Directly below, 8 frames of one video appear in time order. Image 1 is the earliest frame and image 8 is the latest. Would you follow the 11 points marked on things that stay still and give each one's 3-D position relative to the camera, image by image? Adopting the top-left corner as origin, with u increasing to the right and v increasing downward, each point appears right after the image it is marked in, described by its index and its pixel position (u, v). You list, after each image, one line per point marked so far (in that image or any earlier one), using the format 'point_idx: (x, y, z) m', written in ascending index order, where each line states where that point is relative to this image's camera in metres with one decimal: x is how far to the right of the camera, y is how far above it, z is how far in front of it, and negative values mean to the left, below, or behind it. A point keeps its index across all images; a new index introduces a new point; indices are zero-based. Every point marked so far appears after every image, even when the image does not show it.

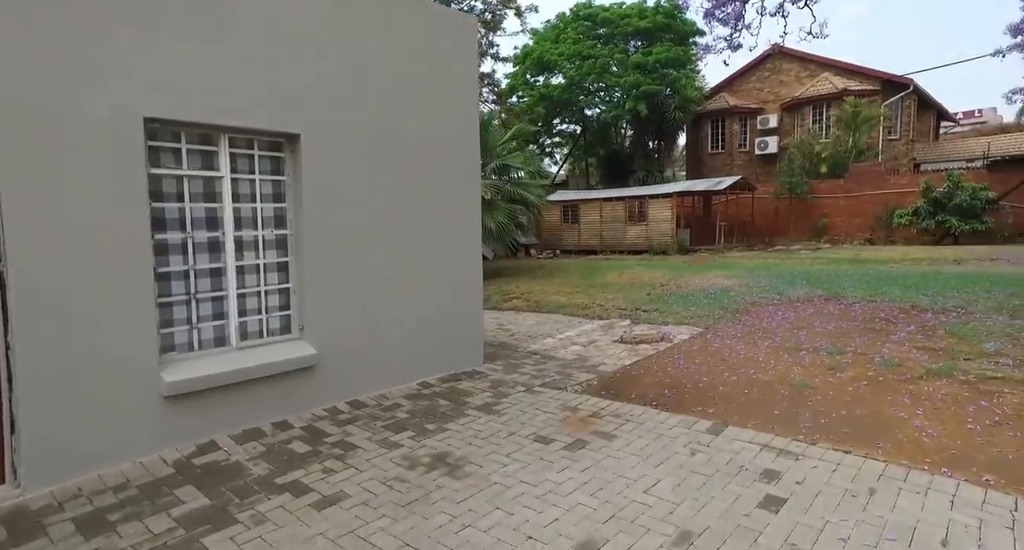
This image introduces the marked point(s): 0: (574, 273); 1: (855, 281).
0: (+1.3, 0.0, +11.7) m
1: (+5.3, -0.1, +8.7) m
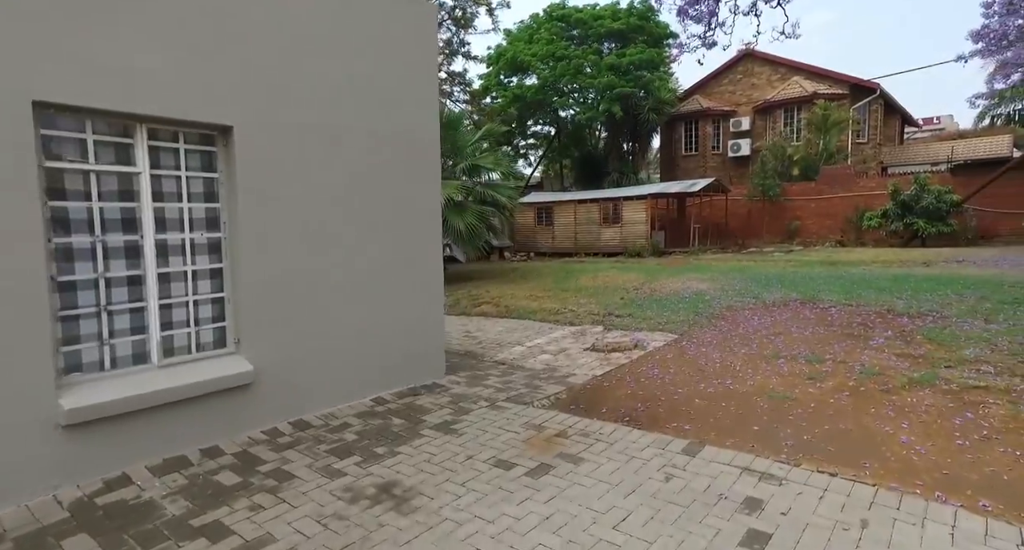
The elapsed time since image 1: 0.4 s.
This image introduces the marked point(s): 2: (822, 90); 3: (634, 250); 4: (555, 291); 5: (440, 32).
0: (+0.7, -0.1, +11.4) m
1: (+4.9, -0.2, +8.6) m
2: (+10.9, +6.5, +19.8) m
3: (+4.0, +0.8, +18.4) m
4: (+0.7, -0.3, +9.2) m
5: (-1.8, +6.1, +14.3) m
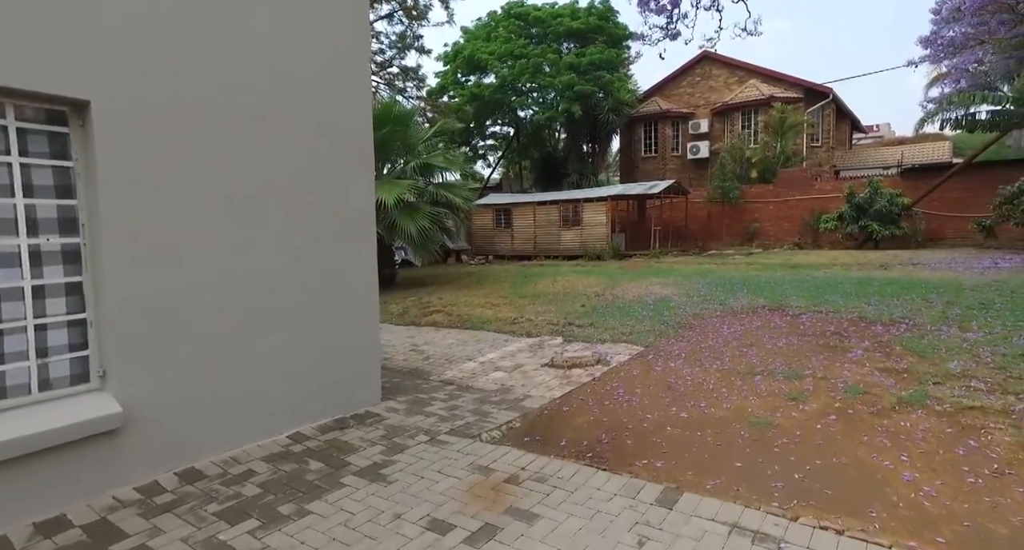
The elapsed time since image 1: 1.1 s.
0: (-0.1, -0.1, +10.8) m
1: (+4.2, -0.2, +8.4) m
2: (+9.4, +6.4, +19.9) m
3: (+2.6, +0.7, +18.0) m
4: (0.0, -0.4, +8.6) m
5: (-2.9, +6.0, +13.6) m
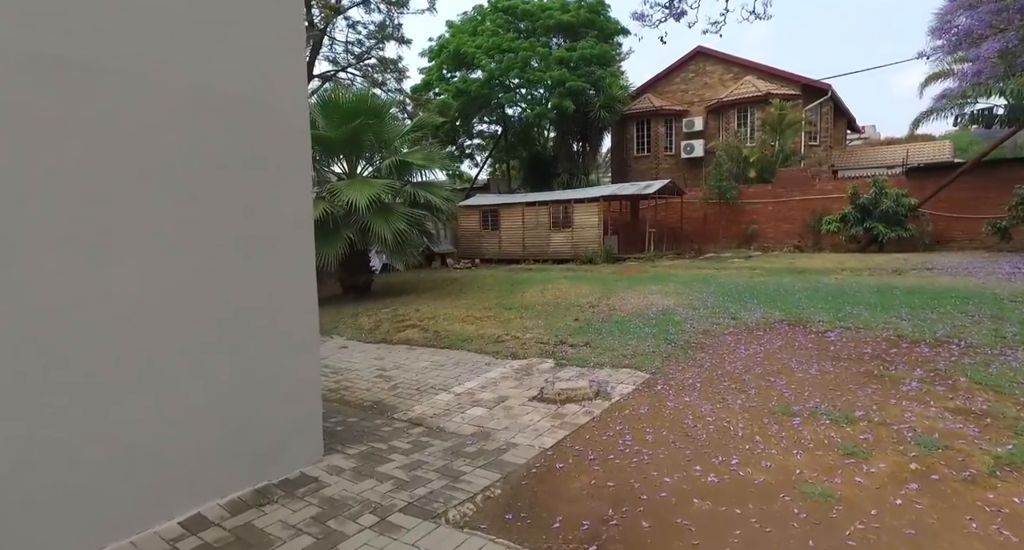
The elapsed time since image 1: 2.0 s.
0: (-0.4, -0.3, +10.0) m
1: (+4.0, -0.3, +7.6) m
2: (+9.0, +6.3, +19.2) m
3: (+2.2, +0.6, +17.2) m
4: (-0.2, -0.5, +7.7) m
5: (-3.2, +5.9, +12.7) m
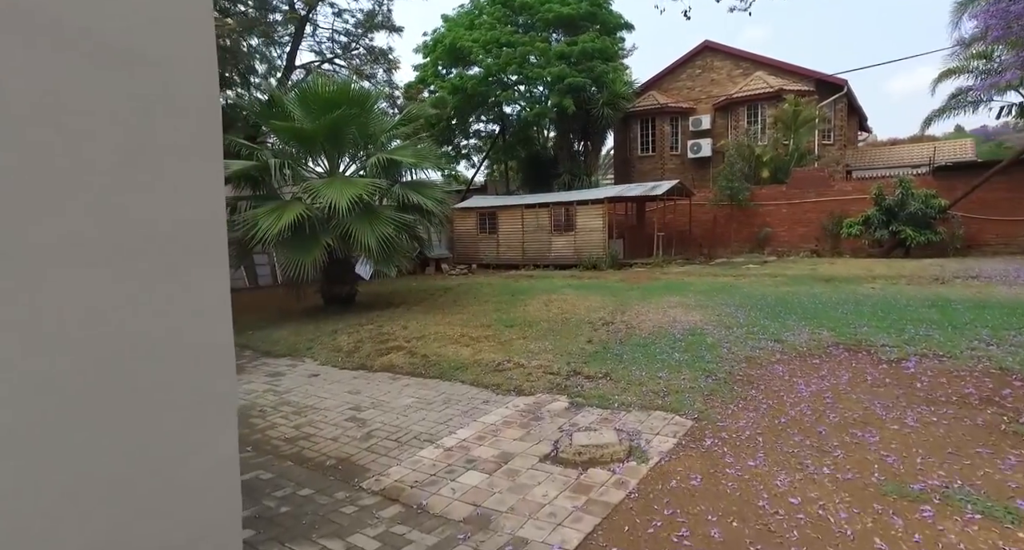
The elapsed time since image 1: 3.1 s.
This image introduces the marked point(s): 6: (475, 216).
0: (-0.4, -0.4, +9.0) m
1: (+4.0, -0.5, +6.6) m
2: (+8.9, +6.1, +18.3) m
3: (+2.2, +0.4, +16.2) m
4: (-0.1, -0.6, +6.7) m
5: (-3.2, +5.7, +11.7) m
6: (-1.2, +1.9, +18.6) m
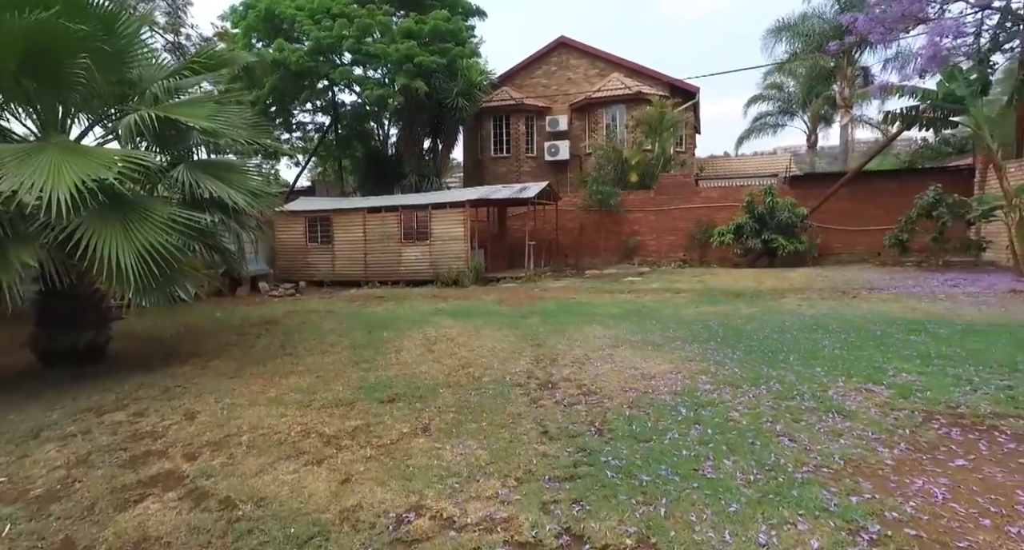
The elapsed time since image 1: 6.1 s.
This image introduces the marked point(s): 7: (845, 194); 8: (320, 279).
0: (-1.8, -0.8, +5.9) m
1: (+3.1, -0.7, +5.0) m
2: (+4.2, +5.8, +17.7) m
3: (-1.5, 0.0, +13.7) m
4: (-0.9, -0.9, +3.9) m
5: (-5.5, +5.3, +7.8) m
6: (-5.5, +1.4, +15.0) m
7: (+8.3, +2.1, +13.9) m
8: (-5.1, -0.1, +15.0) m
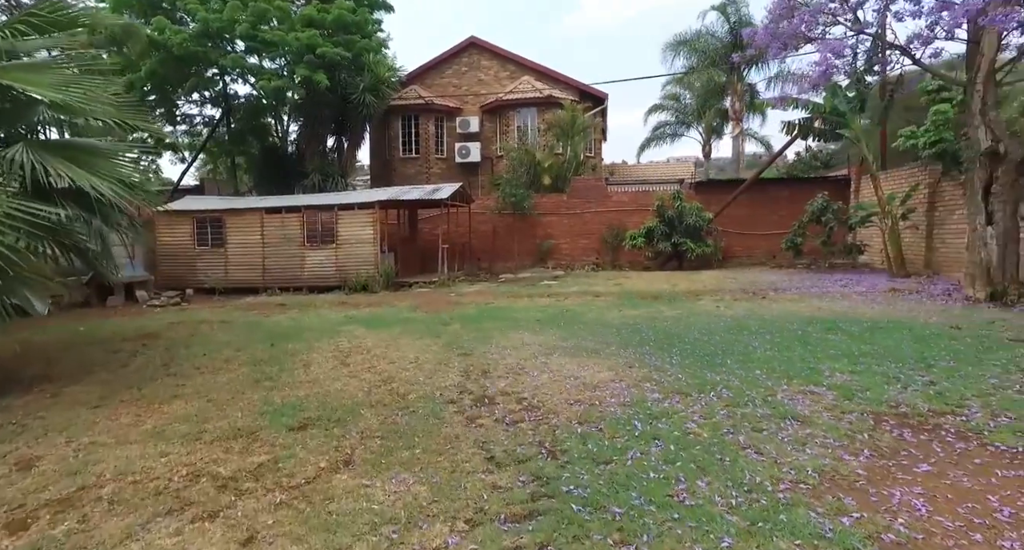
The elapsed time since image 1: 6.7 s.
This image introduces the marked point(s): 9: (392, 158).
0: (-2.5, -0.8, +5.1) m
1: (+2.4, -0.7, +5.0) m
2: (+1.4, +5.7, +17.7) m
3: (-3.5, -0.1, +12.8) m
4: (-1.3, -0.9, +3.2) m
5: (-6.5, +5.2, +6.4) m
6: (-7.6, +1.3, +13.4) m
7: (+6.1, +2.0, +14.7) m
8: (-7.2, -0.2, +13.6) m
9: (-3.9, +3.9, +18.7) m
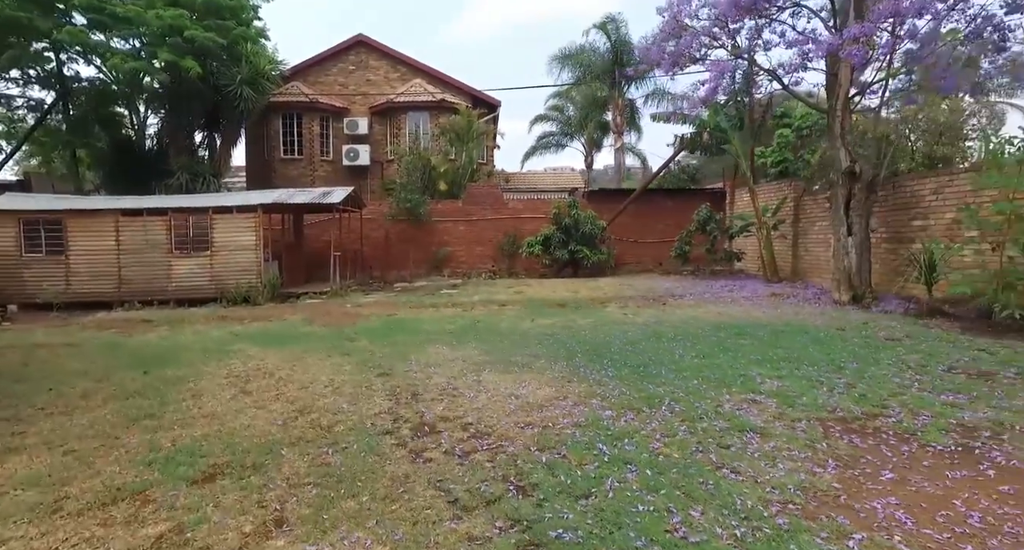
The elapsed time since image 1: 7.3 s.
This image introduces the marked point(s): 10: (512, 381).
0: (-3.1, -0.9, +4.2) m
1: (+1.8, -0.7, +5.1) m
2: (-1.8, +5.5, +17.4) m
3: (-5.6, -0.3, +11.5) m
4: (-1.5, -1.0, +2.6) m
5: (-7.2, +5.0, +4.7) m
6: (-9.8, +1.0, +11.3) m
7: (+3.4, +1.8, +15.3) m
8: (-9.4, -0.5, +11.5) m
9: (-7.2, +3.6, +17.2) m
10: (0.0, -0.8, +4.5) m
